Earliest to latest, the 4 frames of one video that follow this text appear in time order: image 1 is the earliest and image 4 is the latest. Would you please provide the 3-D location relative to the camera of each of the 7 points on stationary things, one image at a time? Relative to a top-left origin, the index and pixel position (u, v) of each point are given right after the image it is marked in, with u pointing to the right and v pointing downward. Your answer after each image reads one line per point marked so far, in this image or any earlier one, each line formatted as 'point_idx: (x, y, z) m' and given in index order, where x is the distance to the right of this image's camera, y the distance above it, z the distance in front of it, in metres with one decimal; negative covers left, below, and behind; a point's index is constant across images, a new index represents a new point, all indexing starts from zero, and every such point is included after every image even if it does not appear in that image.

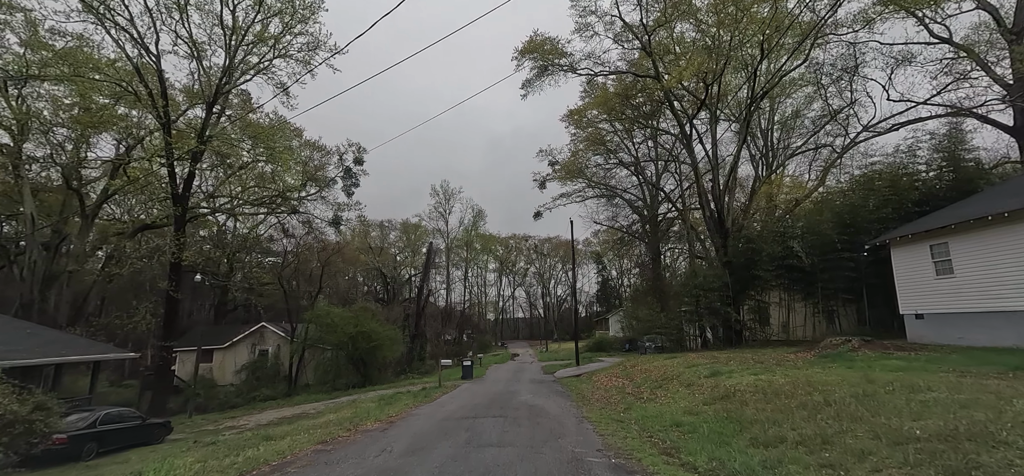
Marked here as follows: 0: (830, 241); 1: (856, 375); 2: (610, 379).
0: (+12.6, -0.1, +18.6) m
1: (+6.1, -2.4, +8.2) m
2: (+3.2, -4.6, +15.3) m
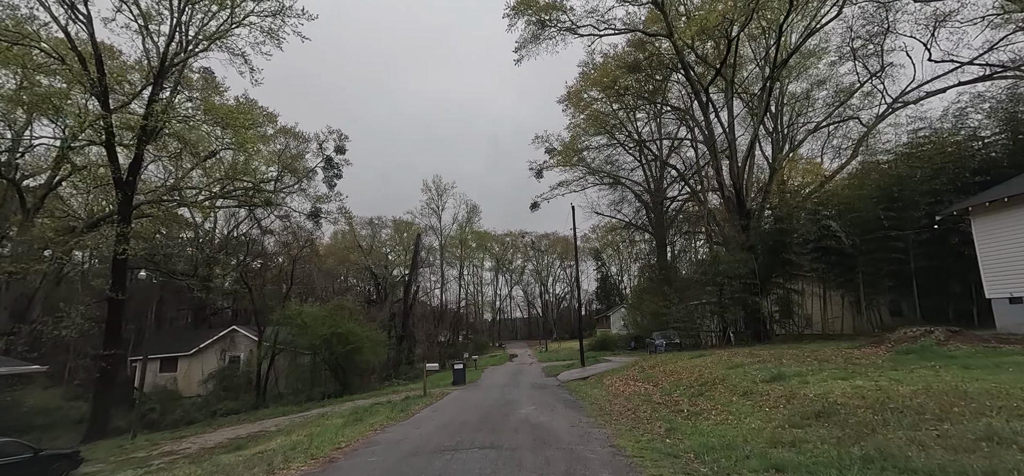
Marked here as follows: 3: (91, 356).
0: (+12.4, +0.7, +16.1) m
1: (+6.0, -1.7, +5.7) m
2: (+3.1, -4.0, +12.8) m
3: (-15.3, -4.3, +17.1) m
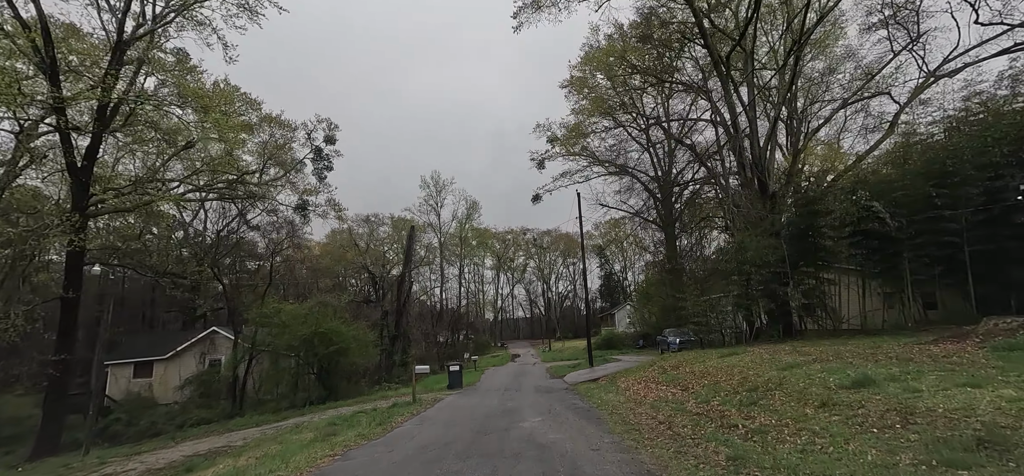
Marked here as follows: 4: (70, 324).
0: (+12.4, +1.3, +14.2) m
1: (+6.0, -1.2, +3.9) m
2: (+3.2, -3.5, +10.9) m
3: (-15.2, -4.0, +15.3) m
4: (-14.2, -2.7, +15.2) m
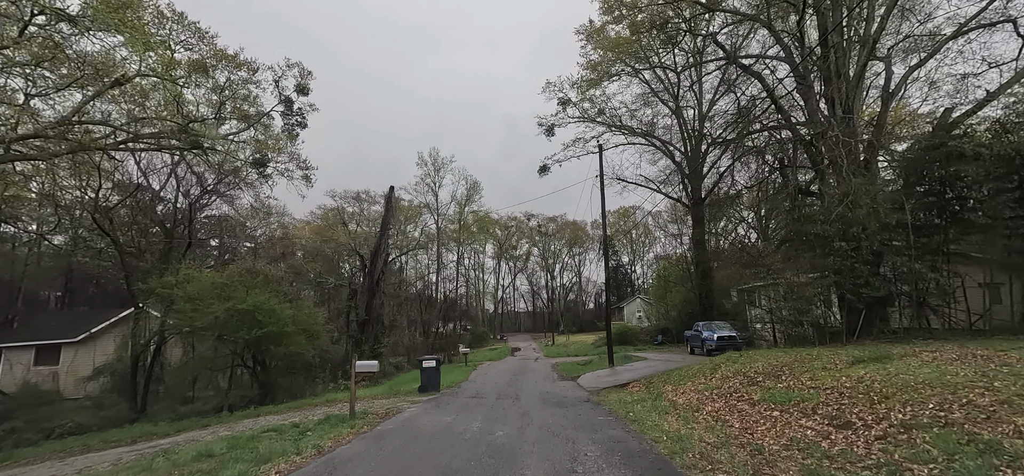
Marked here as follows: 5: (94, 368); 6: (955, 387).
0: (+12.4, +2.3, +9.3) m
1: (+5.9, -0.2, -1.0) m
2: (+3.1, -2.3, +6.2) m
3: (-15.3, -2.3, +10.7) m
4: (-14.3, -1.1, +10.5) m
5: (-15.2, -4.8, +17.2) m
6: (+4.3, -1.5, +4.7) m
